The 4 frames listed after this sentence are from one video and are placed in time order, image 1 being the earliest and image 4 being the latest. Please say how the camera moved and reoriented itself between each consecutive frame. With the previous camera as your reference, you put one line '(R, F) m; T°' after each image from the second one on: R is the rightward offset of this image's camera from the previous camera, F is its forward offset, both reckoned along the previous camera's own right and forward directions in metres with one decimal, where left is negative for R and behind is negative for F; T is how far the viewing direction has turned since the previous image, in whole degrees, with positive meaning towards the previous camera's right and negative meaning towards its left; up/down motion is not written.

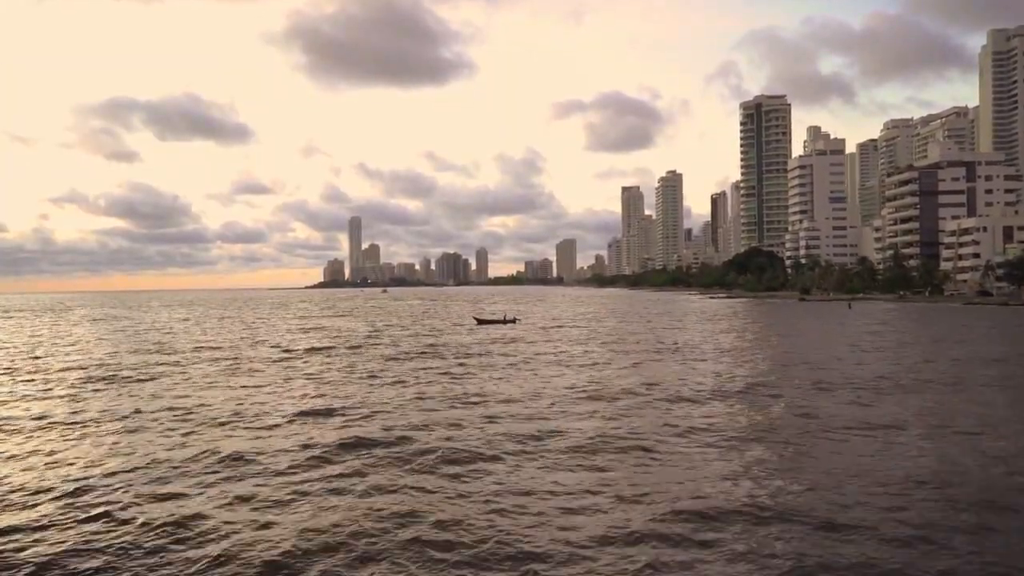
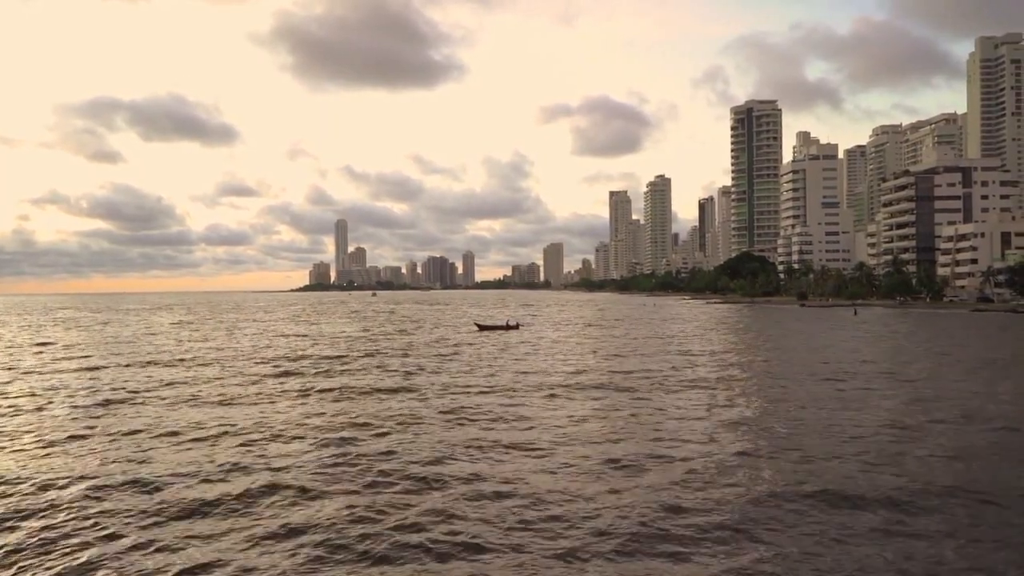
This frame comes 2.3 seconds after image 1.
(-0.8, +1.2) m; +1°
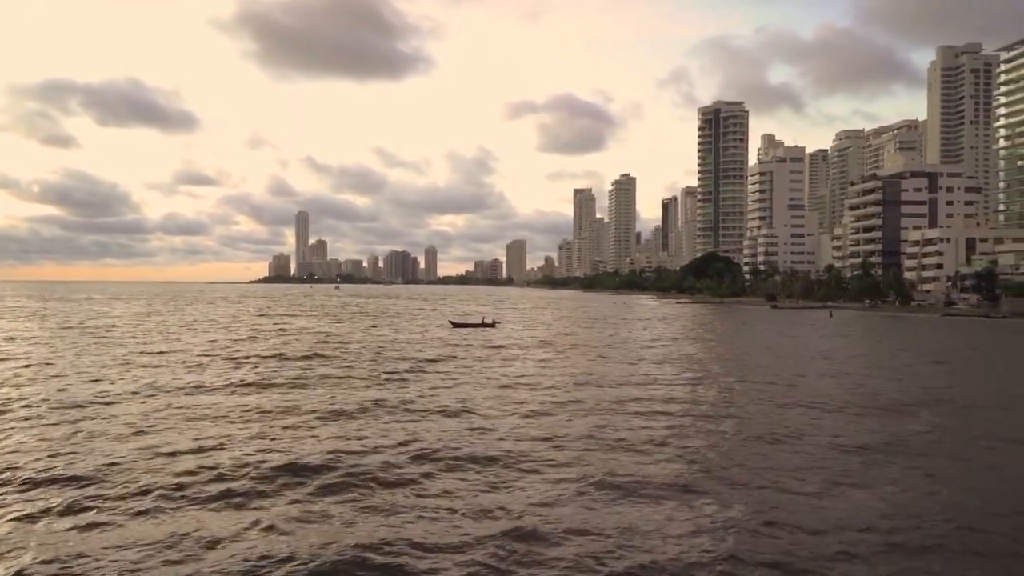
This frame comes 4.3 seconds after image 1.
(-0.7, +1.1) m; +3°
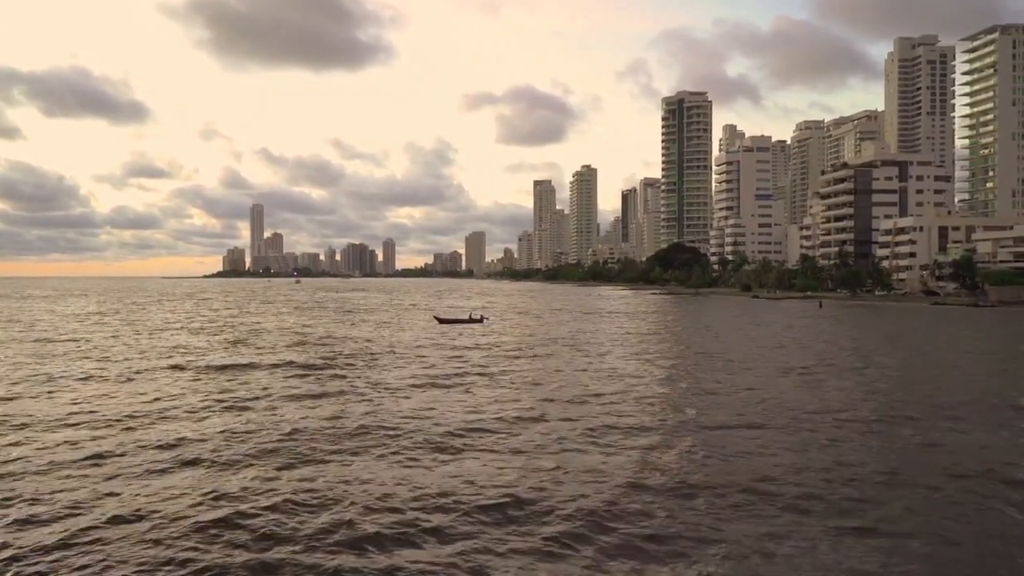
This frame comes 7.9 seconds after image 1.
(-1.3, +1.8) m; +3°
